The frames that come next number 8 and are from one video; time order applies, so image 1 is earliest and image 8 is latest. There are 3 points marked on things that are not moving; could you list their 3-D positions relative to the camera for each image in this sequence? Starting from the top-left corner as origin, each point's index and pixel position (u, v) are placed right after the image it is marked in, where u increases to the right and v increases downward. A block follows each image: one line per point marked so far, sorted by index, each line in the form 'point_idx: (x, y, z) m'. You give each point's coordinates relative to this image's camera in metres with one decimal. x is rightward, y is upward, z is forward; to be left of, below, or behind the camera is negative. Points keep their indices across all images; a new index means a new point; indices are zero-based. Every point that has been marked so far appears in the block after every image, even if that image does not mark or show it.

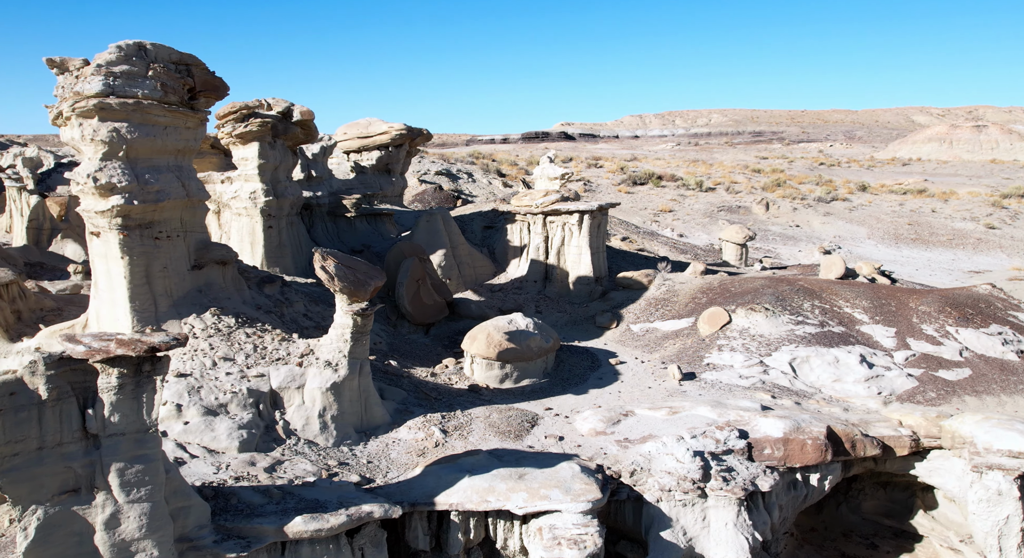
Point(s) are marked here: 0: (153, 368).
0: (-2.6, -0.6, +5.3) m
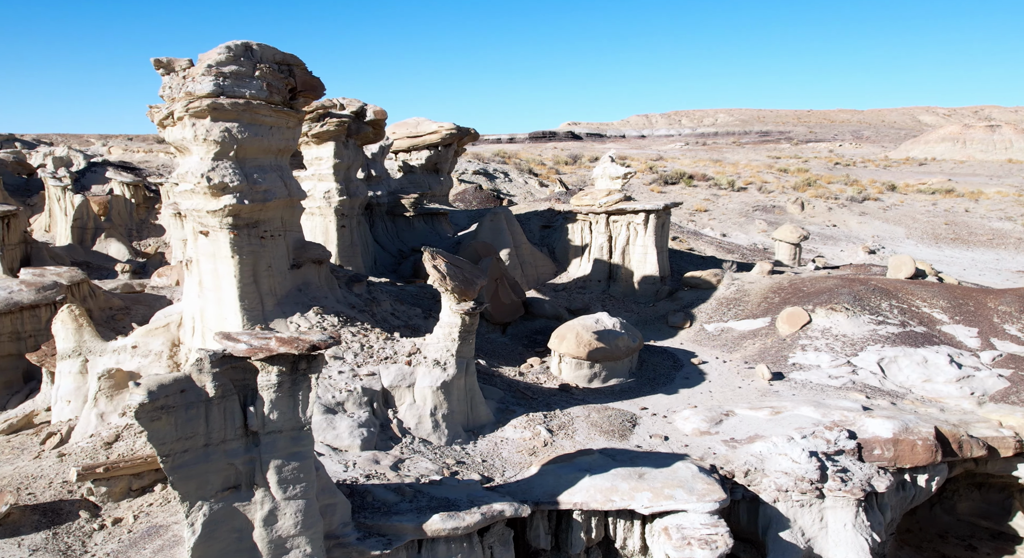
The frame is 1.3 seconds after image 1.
0: (-1.5, -0.6, +5.3) m
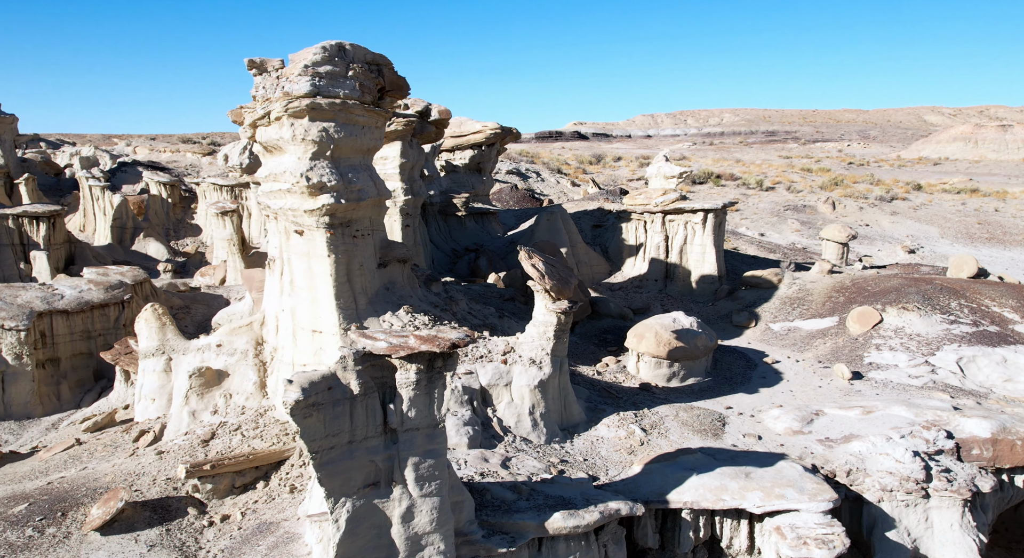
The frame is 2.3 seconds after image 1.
0: (-0.5, -0.6, +5.3) m
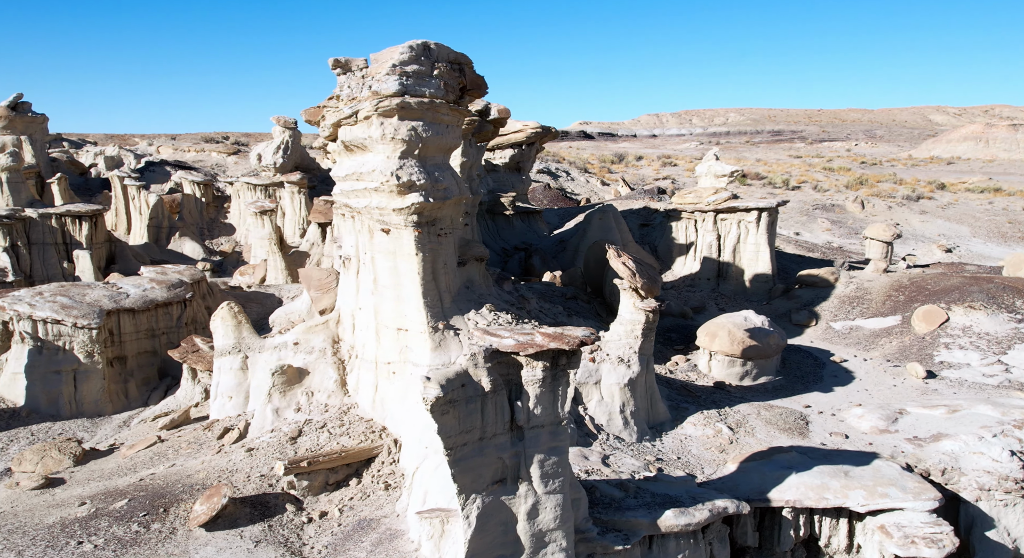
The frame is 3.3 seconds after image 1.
0: (+0.4, -0.6, +5.4) m
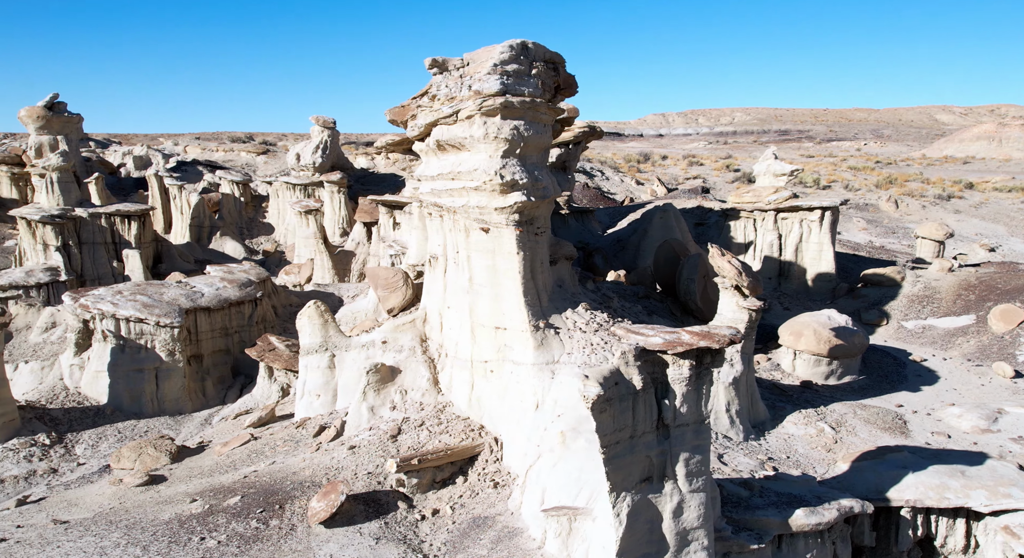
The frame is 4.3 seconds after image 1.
0: (+1.5, -0.6, +5.4) m
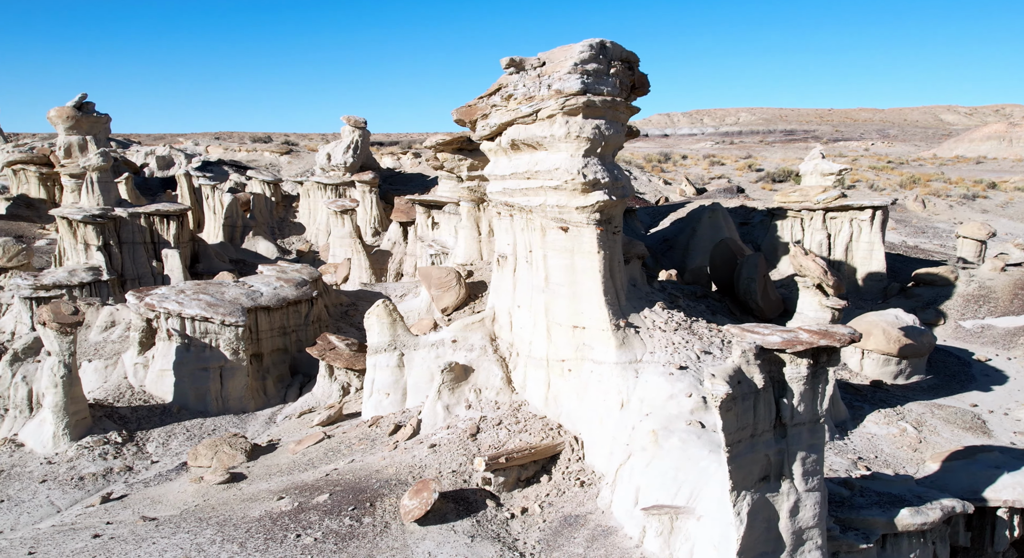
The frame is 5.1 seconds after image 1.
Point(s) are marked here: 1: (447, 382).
0: (+2.3, -0.6, +5.4) m
1: (-0.8, -1.2, +8.8) m
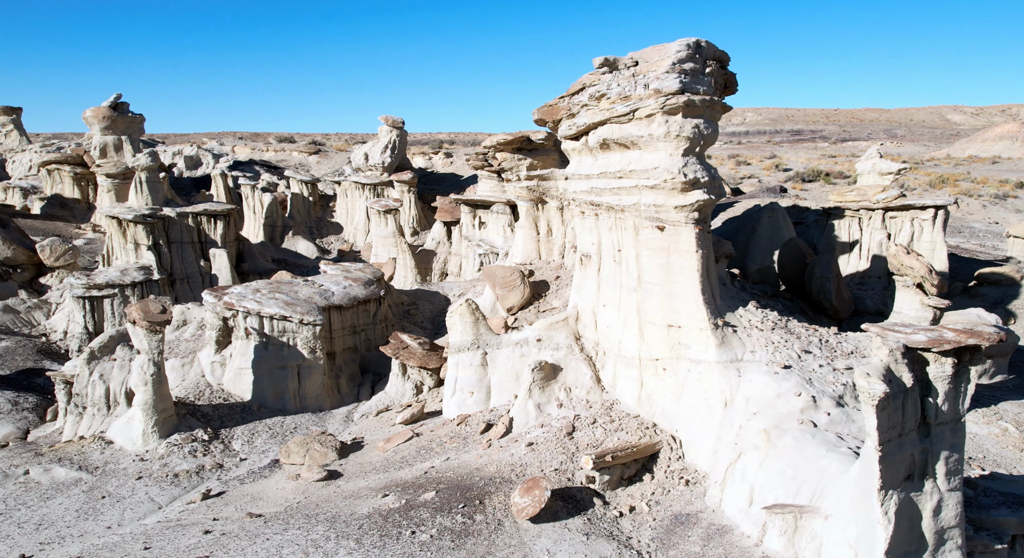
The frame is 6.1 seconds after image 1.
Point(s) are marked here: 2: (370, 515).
0: (+3.3, -0.6, +5.3) m
1: (+0.3, -1.2, +8.8) m
2: (-1.4, -2.3, +7.2) m
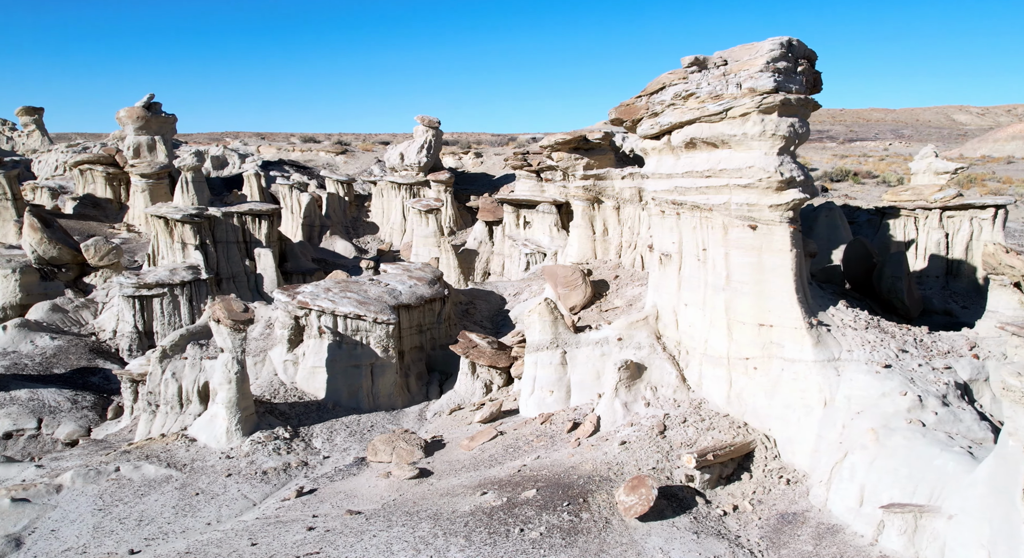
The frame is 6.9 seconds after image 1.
0: (+4.3, -0.6, +5.3) m
1: (+1.3, -1.2, +8.8) m
2: (-0.4, -2.3, +7.2) m
